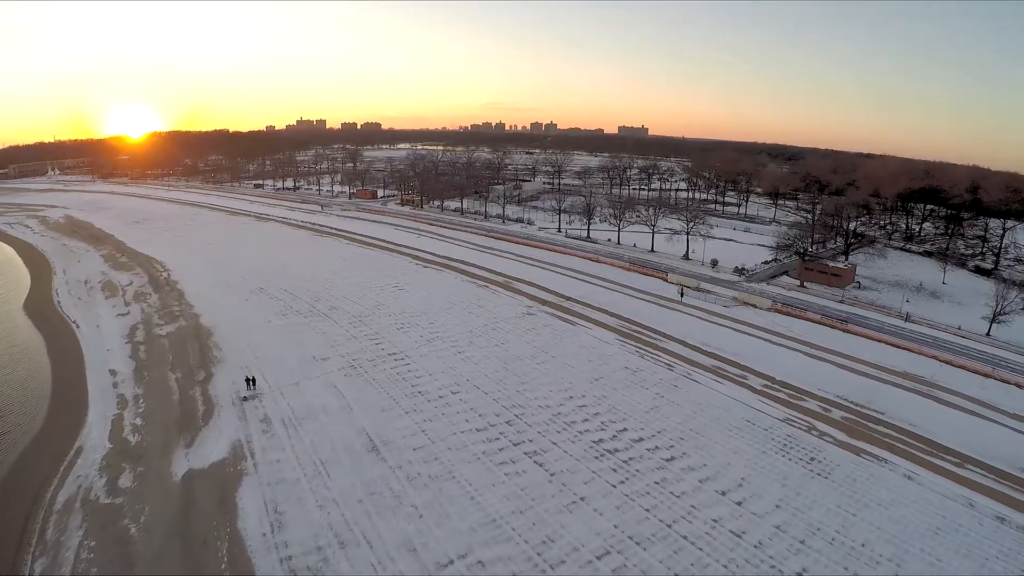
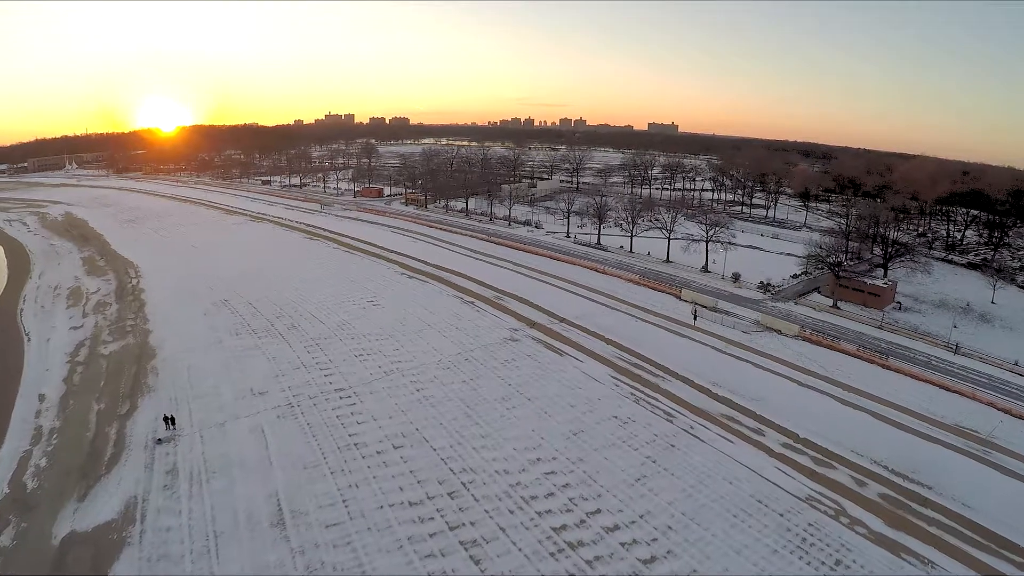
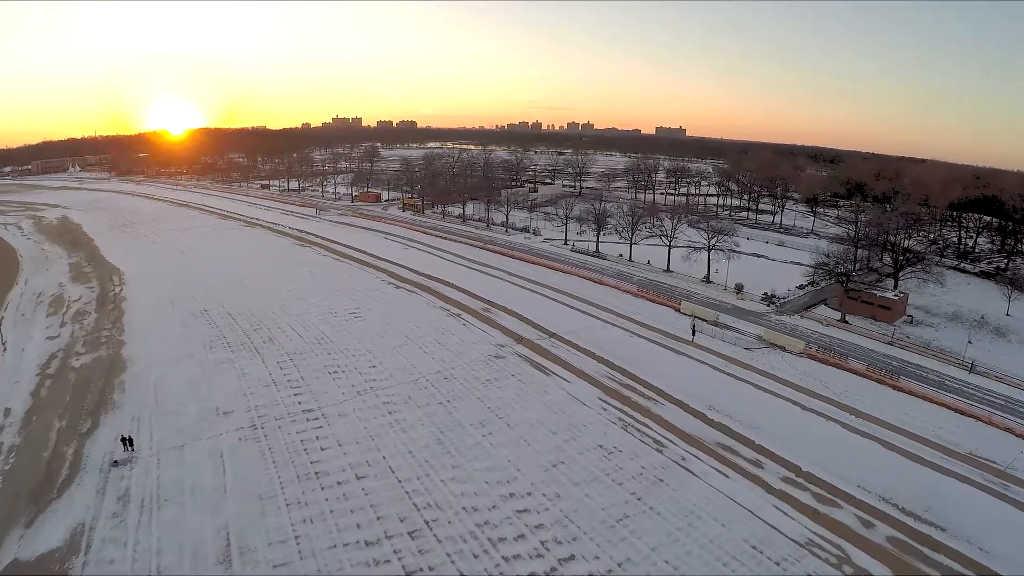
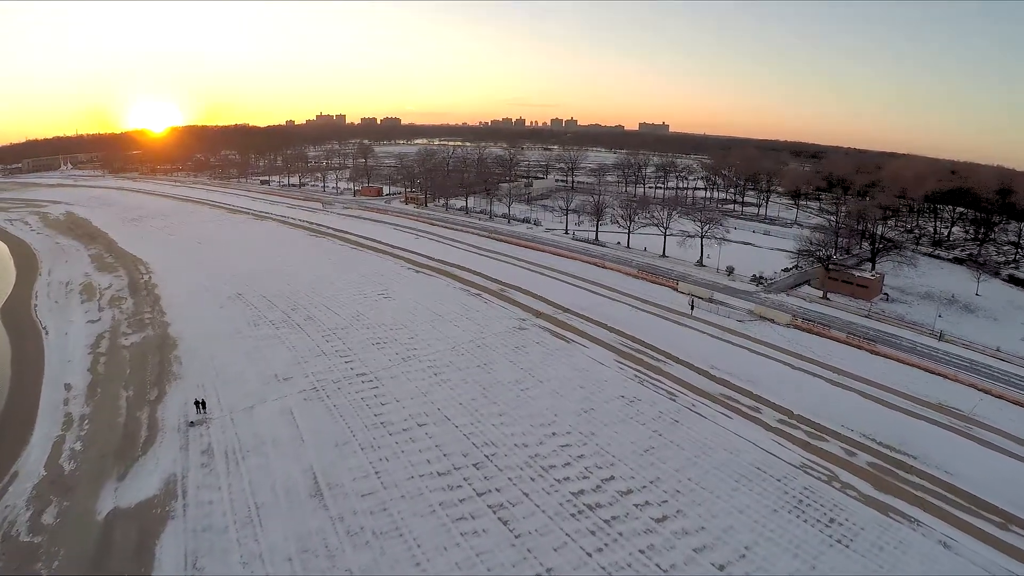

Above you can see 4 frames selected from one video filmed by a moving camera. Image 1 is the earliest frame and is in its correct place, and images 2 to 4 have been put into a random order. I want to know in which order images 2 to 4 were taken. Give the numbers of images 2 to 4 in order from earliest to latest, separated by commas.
4, 2, 3
